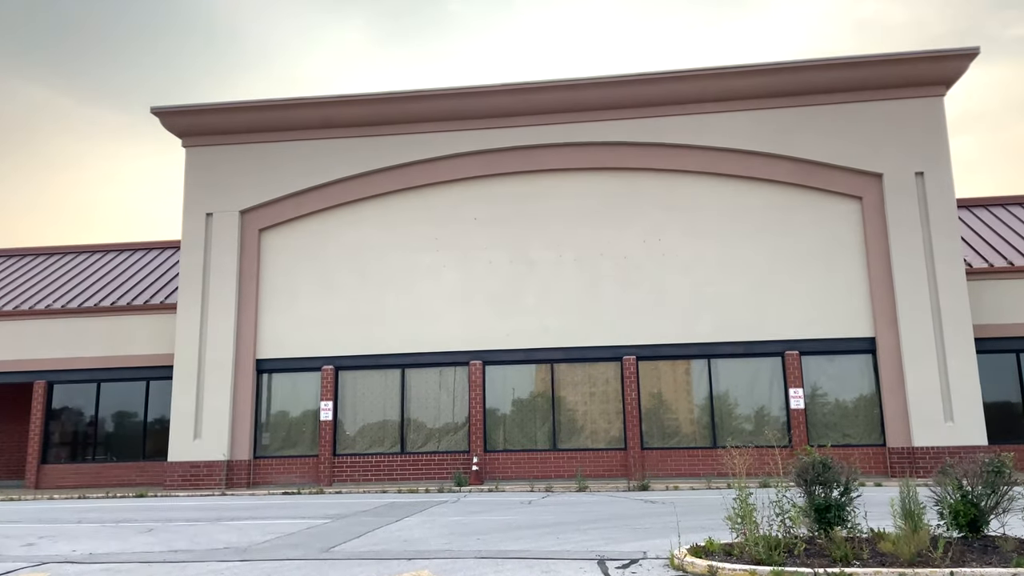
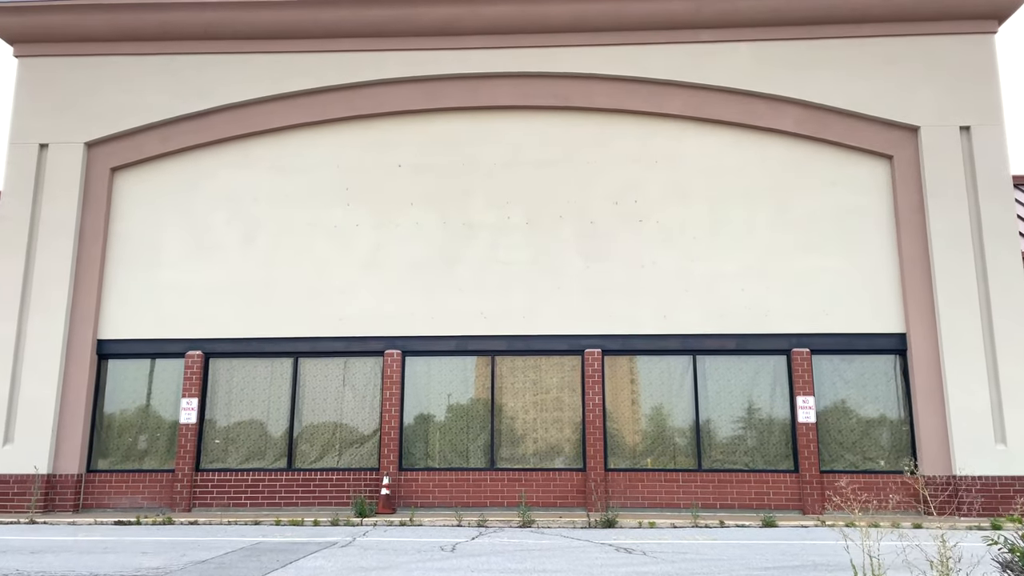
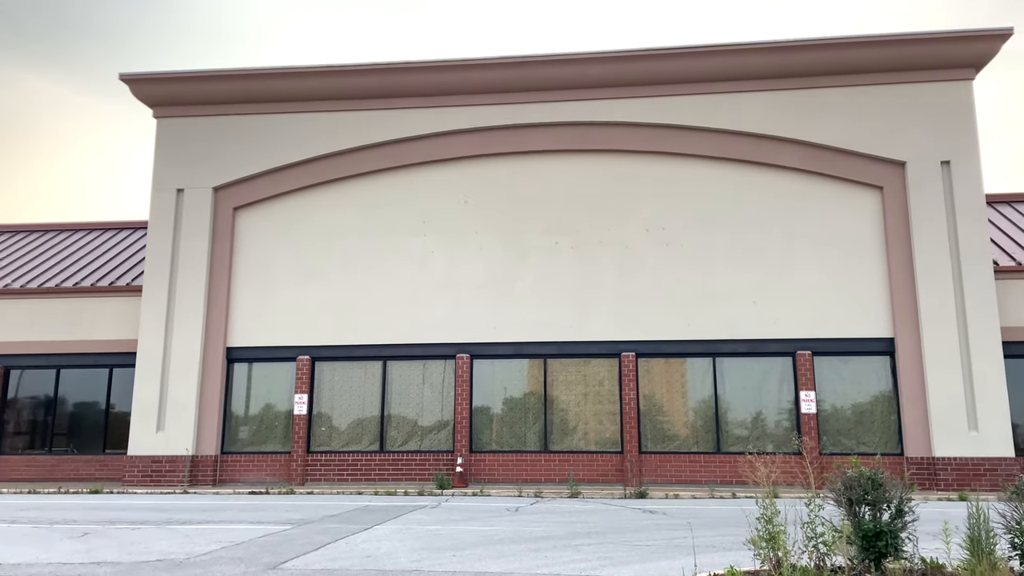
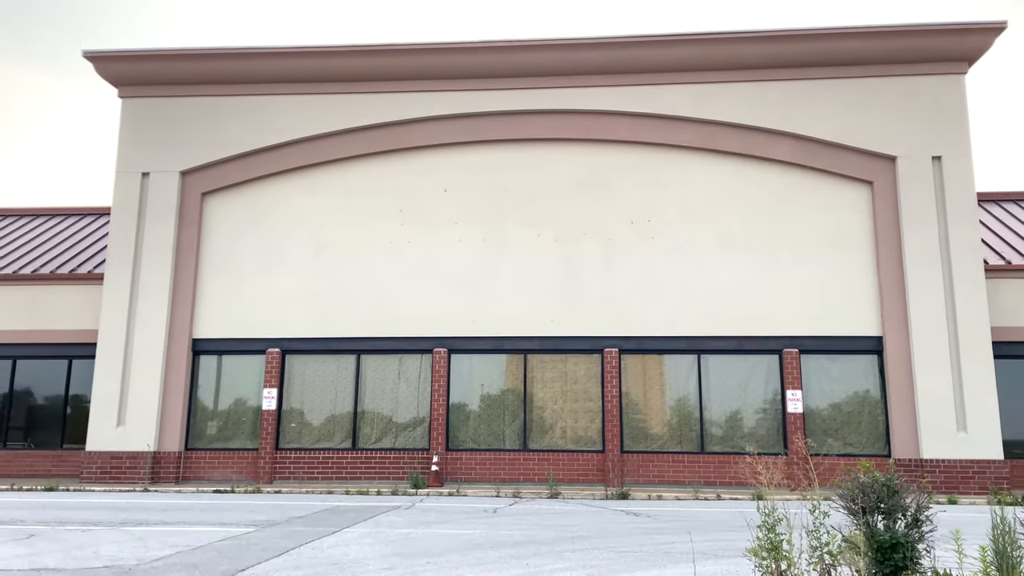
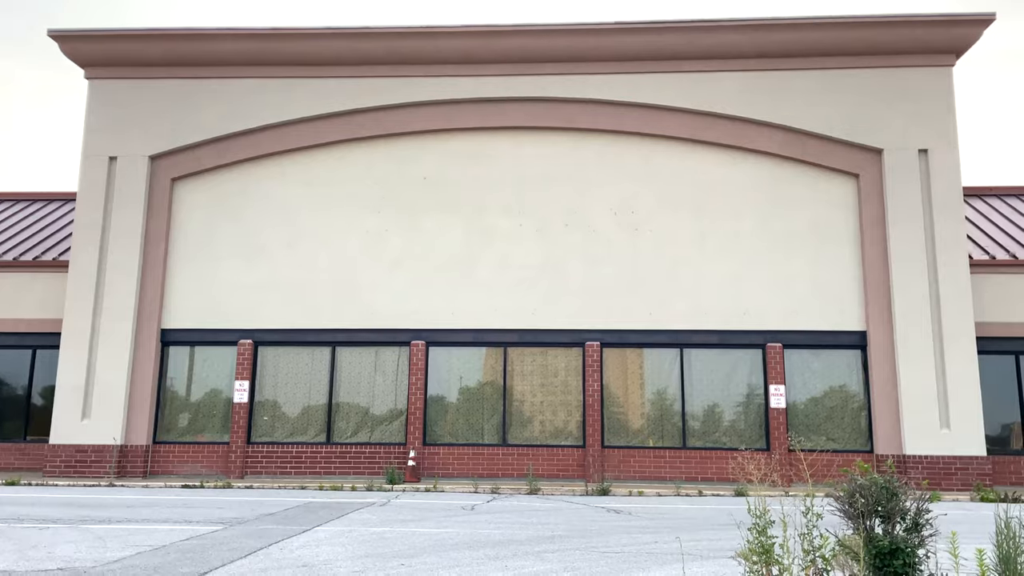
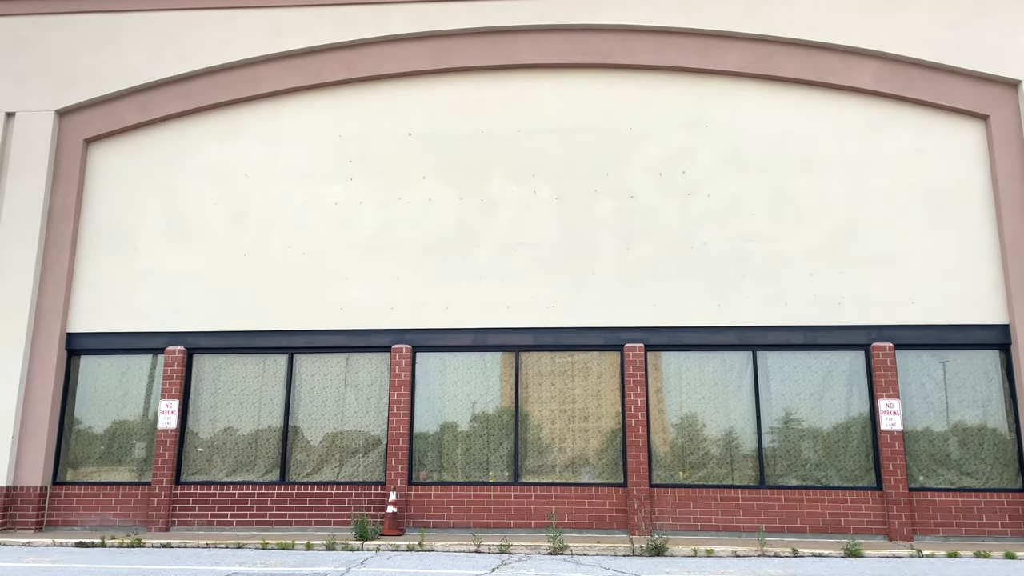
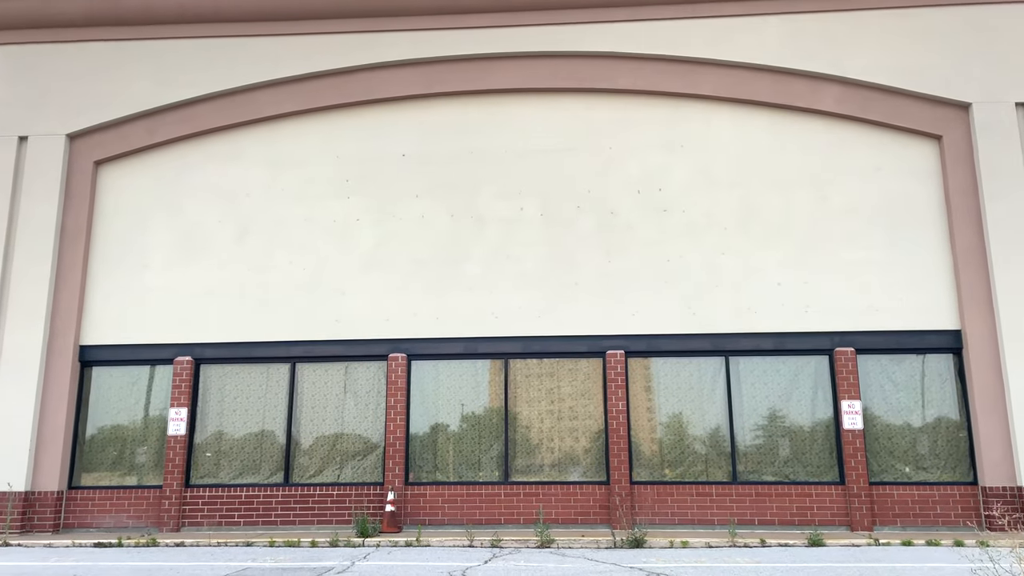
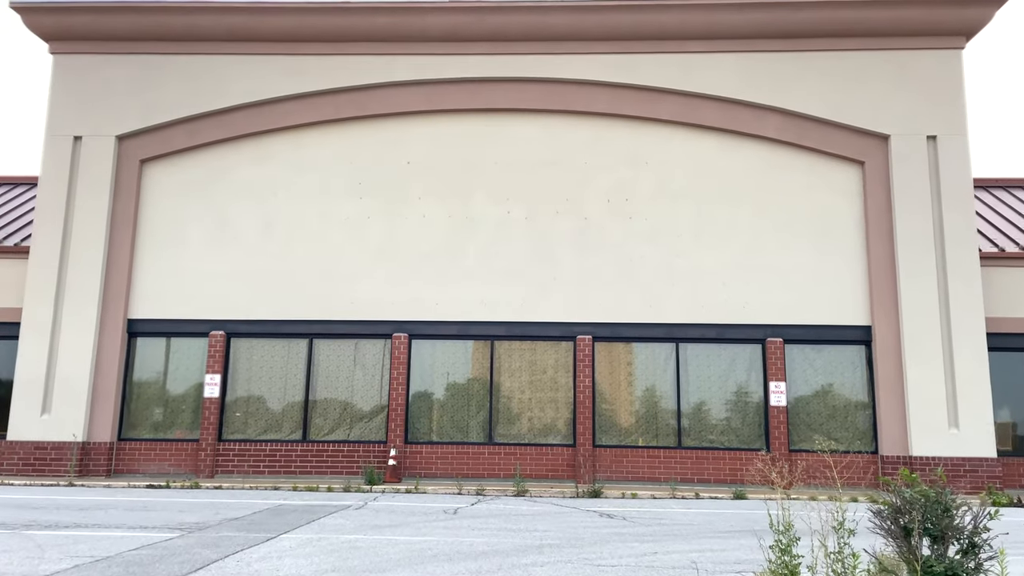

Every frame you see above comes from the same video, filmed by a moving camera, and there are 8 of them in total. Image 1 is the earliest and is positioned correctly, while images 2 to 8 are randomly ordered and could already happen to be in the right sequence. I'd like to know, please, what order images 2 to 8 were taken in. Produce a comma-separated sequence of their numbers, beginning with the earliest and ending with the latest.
3, 4, 5, 8, 2, 7, 6
